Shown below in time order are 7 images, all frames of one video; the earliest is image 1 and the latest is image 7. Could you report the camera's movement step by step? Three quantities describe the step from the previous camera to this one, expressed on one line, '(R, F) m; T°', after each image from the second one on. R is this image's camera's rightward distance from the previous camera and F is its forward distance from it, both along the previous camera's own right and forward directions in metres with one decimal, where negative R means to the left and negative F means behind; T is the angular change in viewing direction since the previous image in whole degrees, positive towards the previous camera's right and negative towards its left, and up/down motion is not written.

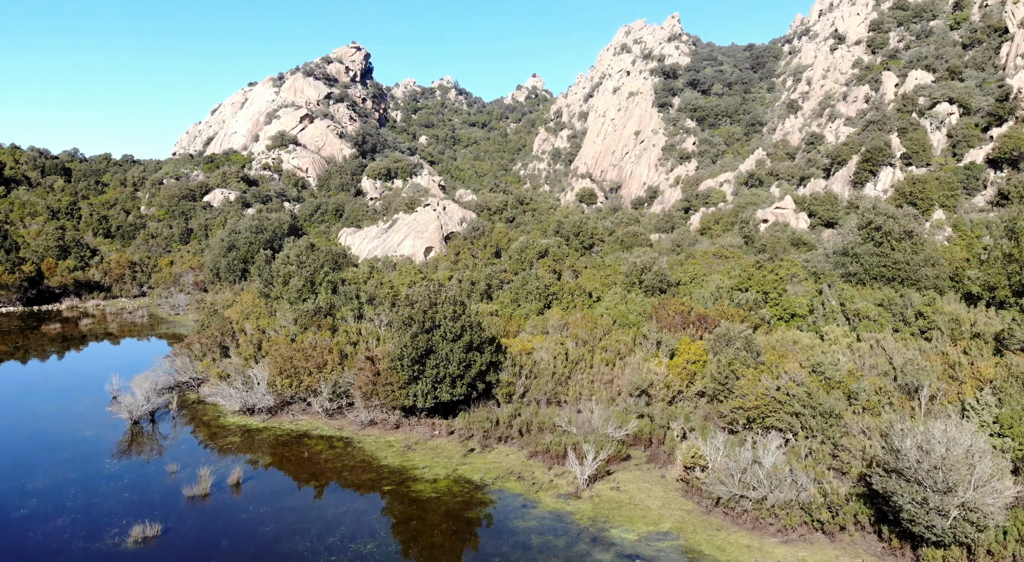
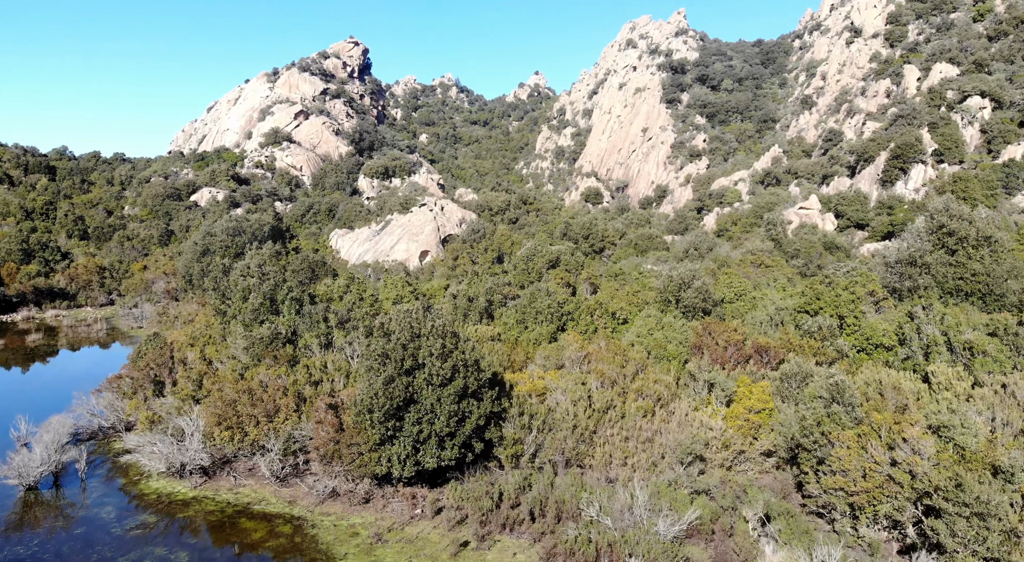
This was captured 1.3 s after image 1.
(-0.2, +7.1) m; 0°
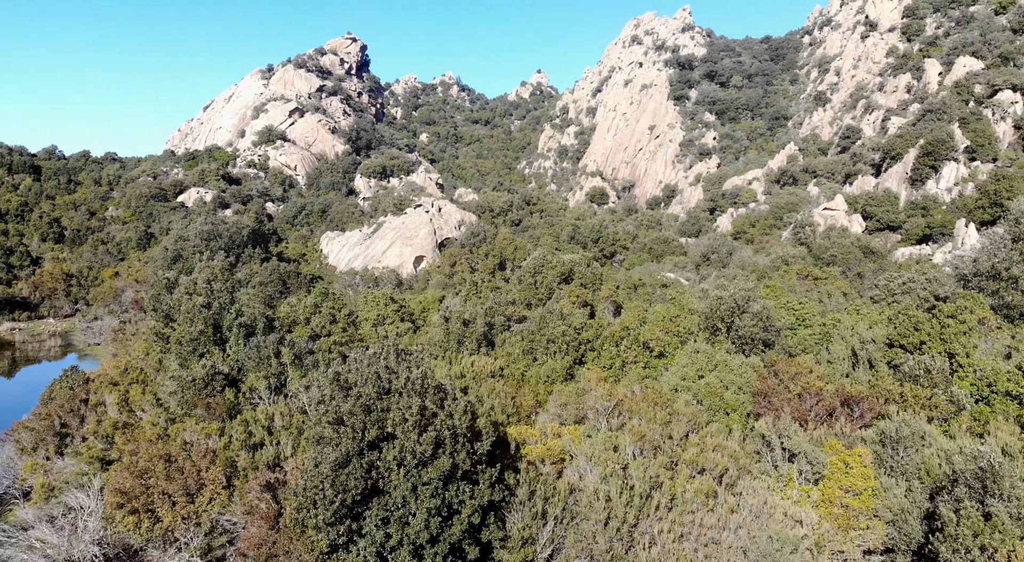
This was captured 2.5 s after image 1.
(-0.2, +6.3) m; 0°
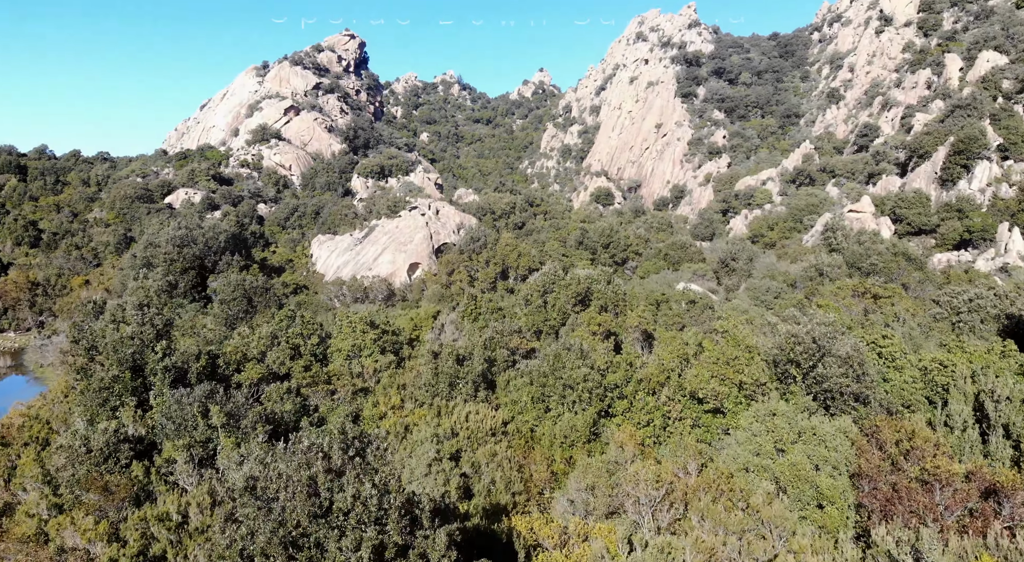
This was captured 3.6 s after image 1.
(-0.2, +5.6) m; 0°
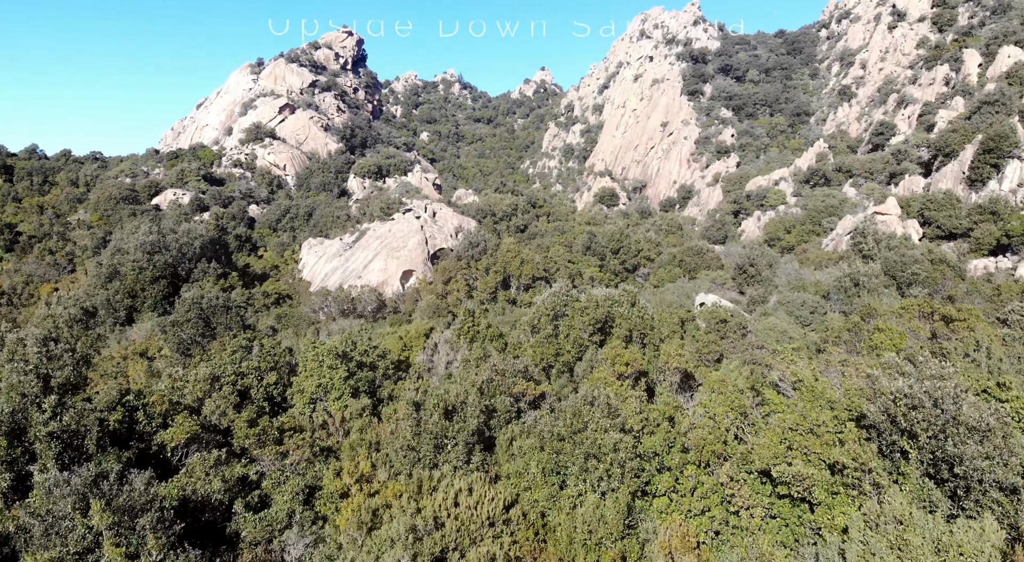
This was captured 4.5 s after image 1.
(-0.1, +4.9) m; 0°
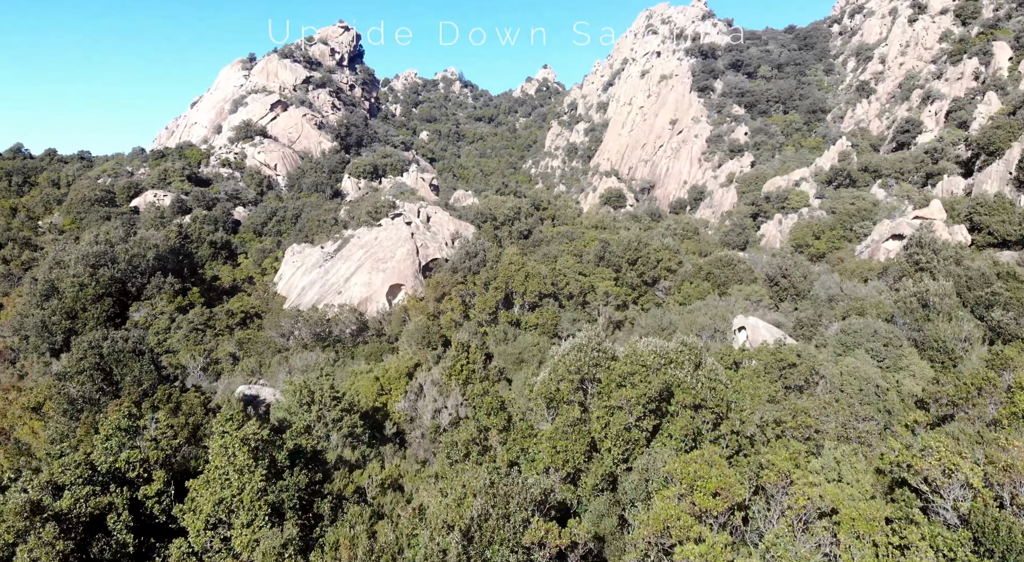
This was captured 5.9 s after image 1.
(-0.1, +7.2) m; 0°
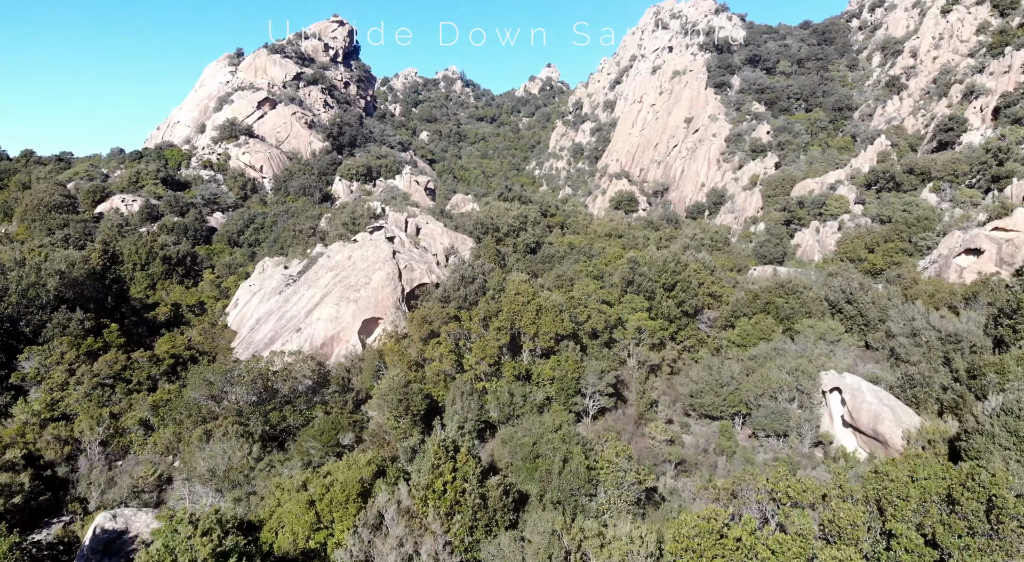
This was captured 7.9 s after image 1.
(-0.3, +10.3) m; 0°
